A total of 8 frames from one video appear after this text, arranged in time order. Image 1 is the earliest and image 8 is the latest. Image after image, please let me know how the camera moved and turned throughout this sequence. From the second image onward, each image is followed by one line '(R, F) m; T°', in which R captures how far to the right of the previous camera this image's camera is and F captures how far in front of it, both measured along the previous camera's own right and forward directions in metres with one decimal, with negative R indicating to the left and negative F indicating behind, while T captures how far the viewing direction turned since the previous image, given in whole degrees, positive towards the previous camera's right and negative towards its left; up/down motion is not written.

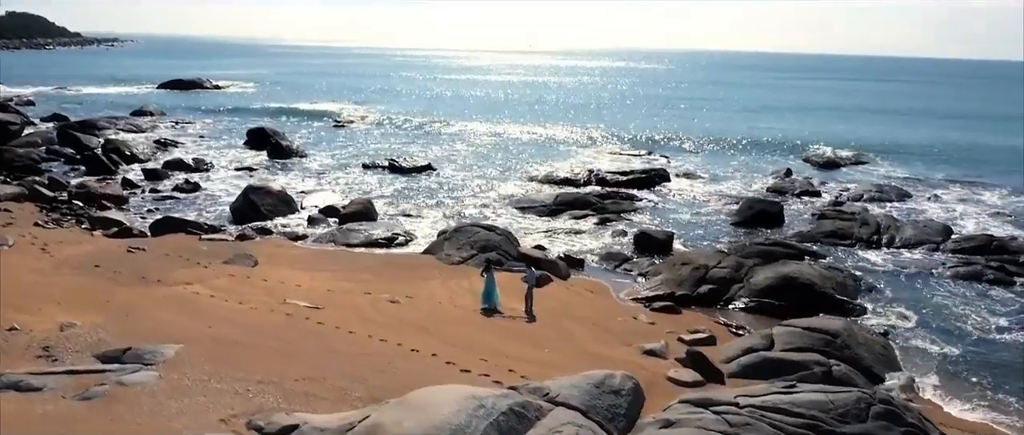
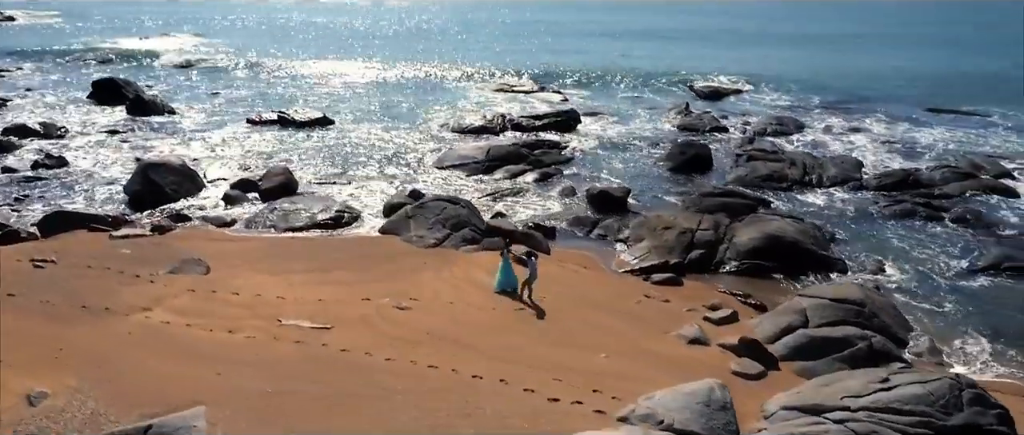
(-3.3, +1.8) m; +13°
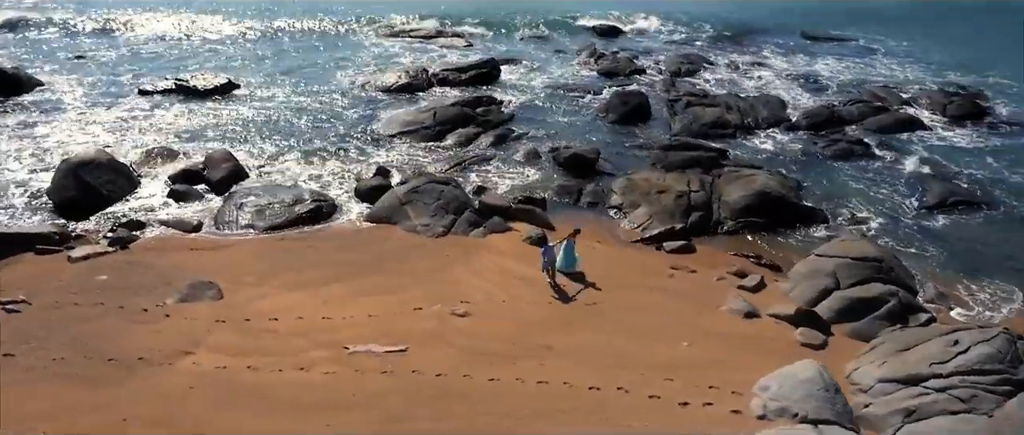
(-3.5, +0.9) m; +12°
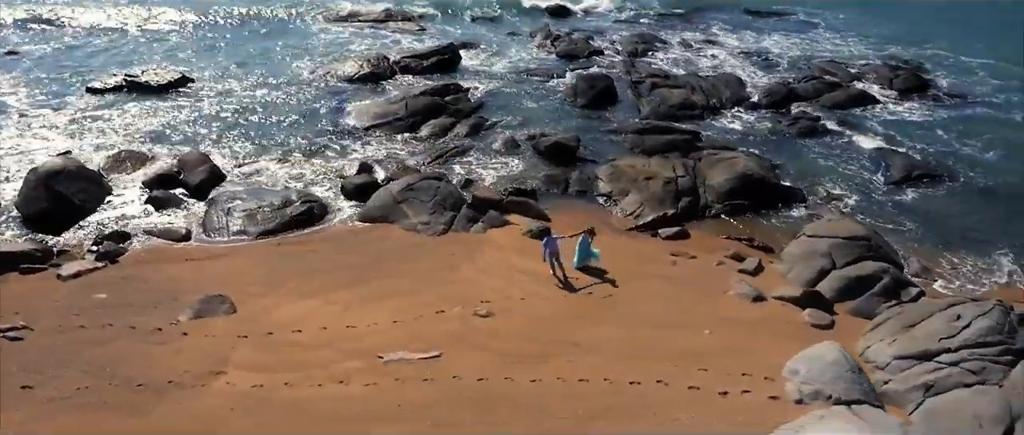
(-1.5, 0.0) m; +5°
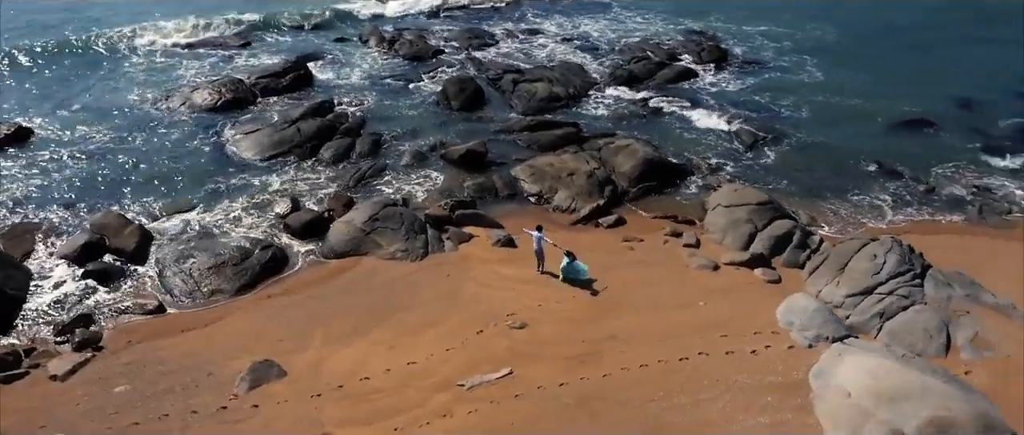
(-4.5, -0.6) m; +17°
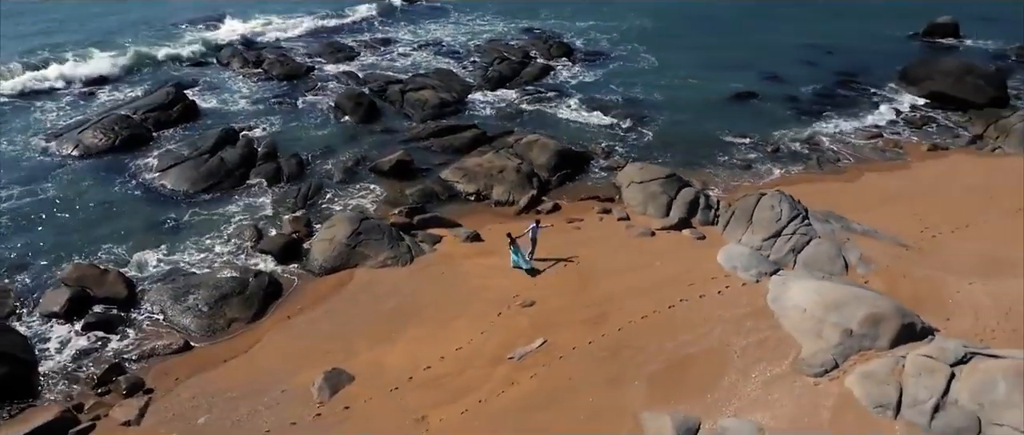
(-4.3, -1.8) m; +15°
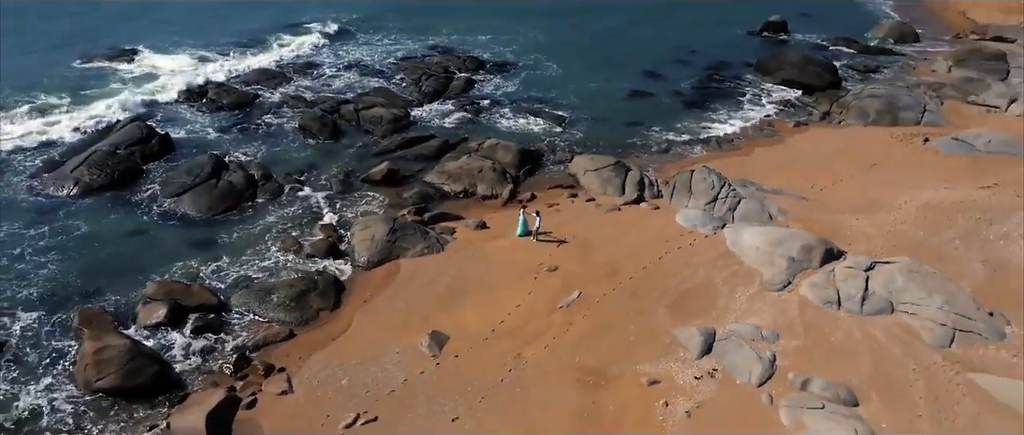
(-4.9, -4.0) m; +12°
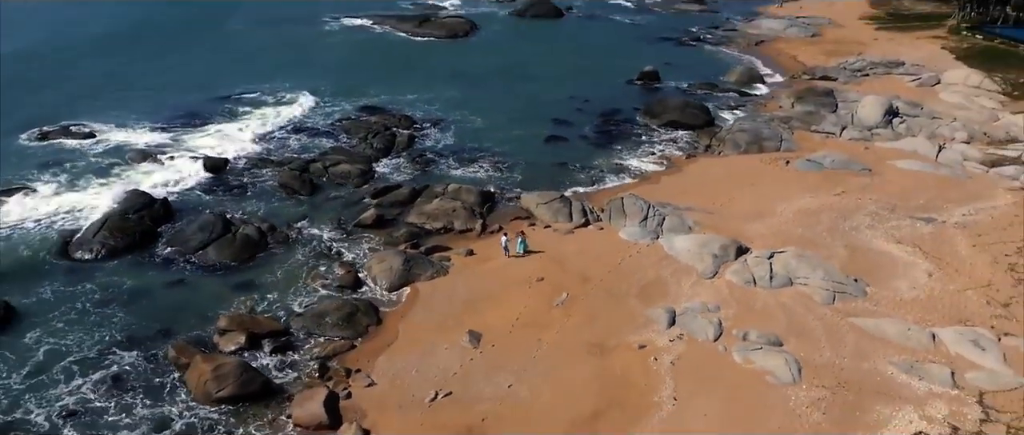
(-4.5, -5.6) m; +10°
